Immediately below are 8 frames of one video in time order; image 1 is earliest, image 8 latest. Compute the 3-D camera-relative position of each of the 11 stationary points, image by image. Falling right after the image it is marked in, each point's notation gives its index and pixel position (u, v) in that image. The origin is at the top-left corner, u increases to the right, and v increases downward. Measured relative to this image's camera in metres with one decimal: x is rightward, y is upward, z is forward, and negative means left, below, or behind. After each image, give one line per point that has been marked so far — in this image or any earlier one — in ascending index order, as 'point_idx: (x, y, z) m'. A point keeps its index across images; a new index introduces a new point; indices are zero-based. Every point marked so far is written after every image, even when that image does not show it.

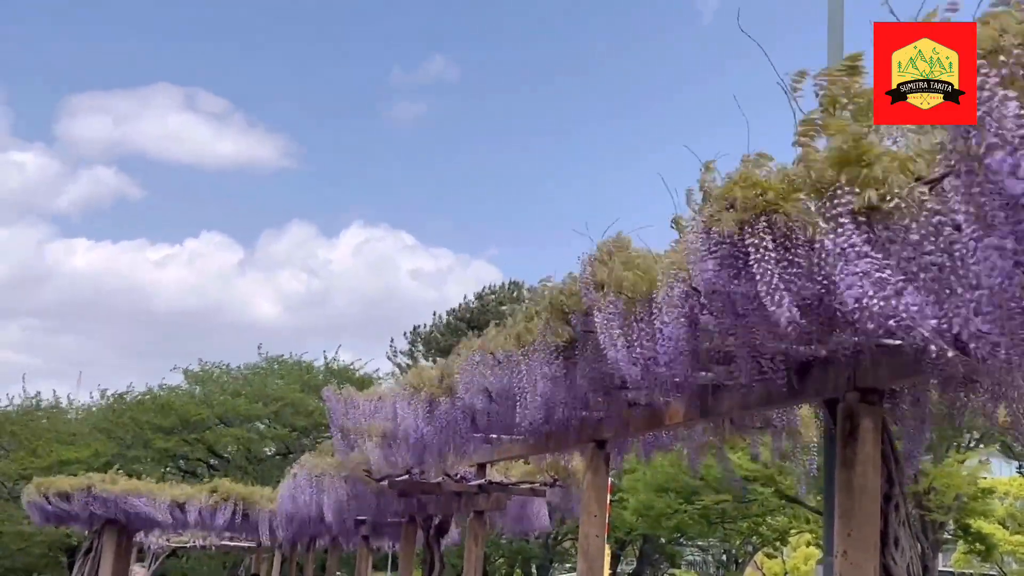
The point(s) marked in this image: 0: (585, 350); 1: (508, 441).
0: (+0.3, -0.3, +5.3) m
1: (0.0, -0.7, +6.5) m
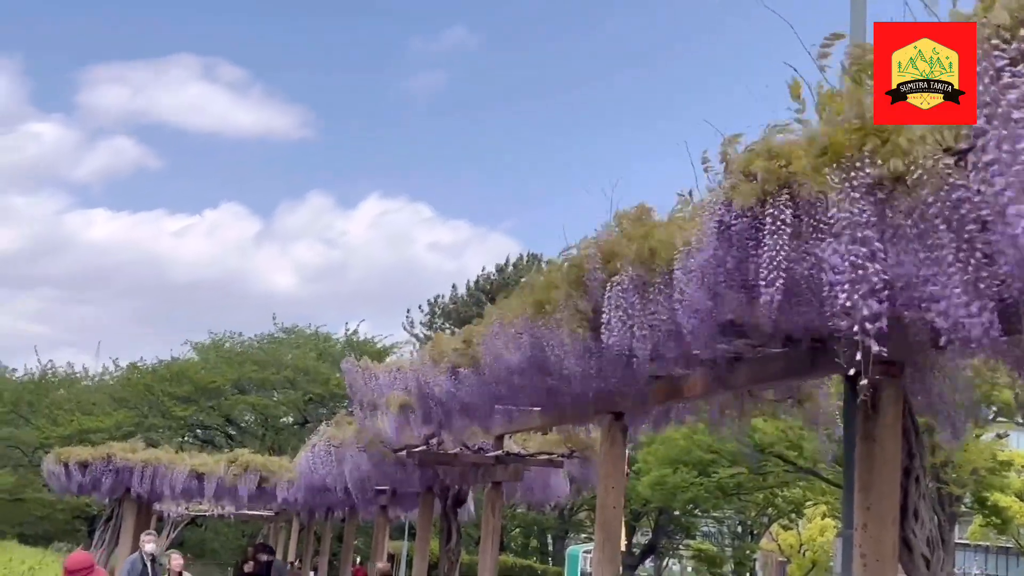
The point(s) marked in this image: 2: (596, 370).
0: (+0.4, -0.1, +5.3) m
1: (+0.1, -0.6, +6.5) m
2: (+0.3, -0.3, +5.5) m
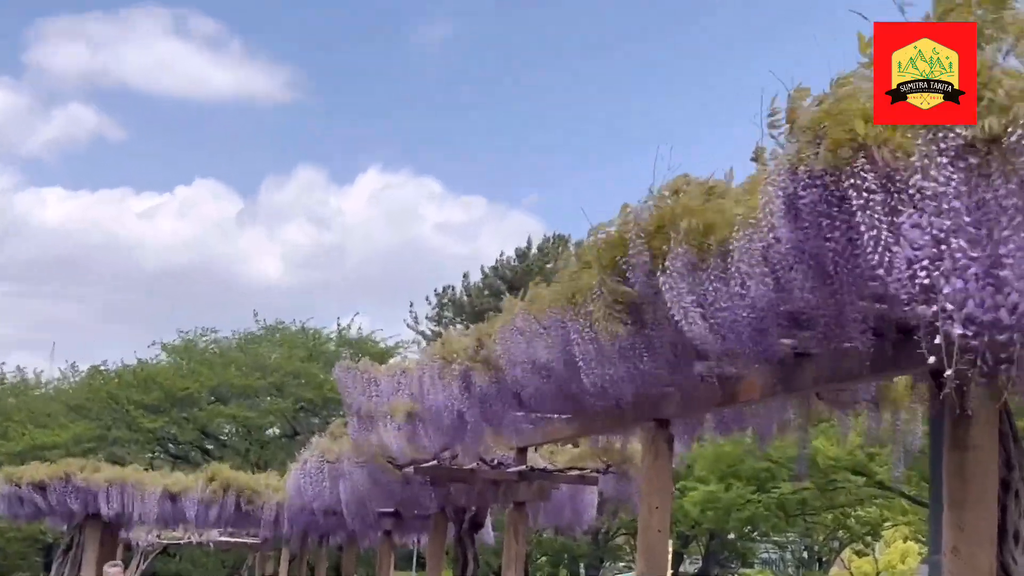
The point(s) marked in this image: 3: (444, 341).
0: (+0.4, -0.1, +4.5) m
1: (+0.2, -0.6, +5.7) m
2: (+0.4, -0.3, +4.7) m
3: (-0.3, -0.2, +5.9) m
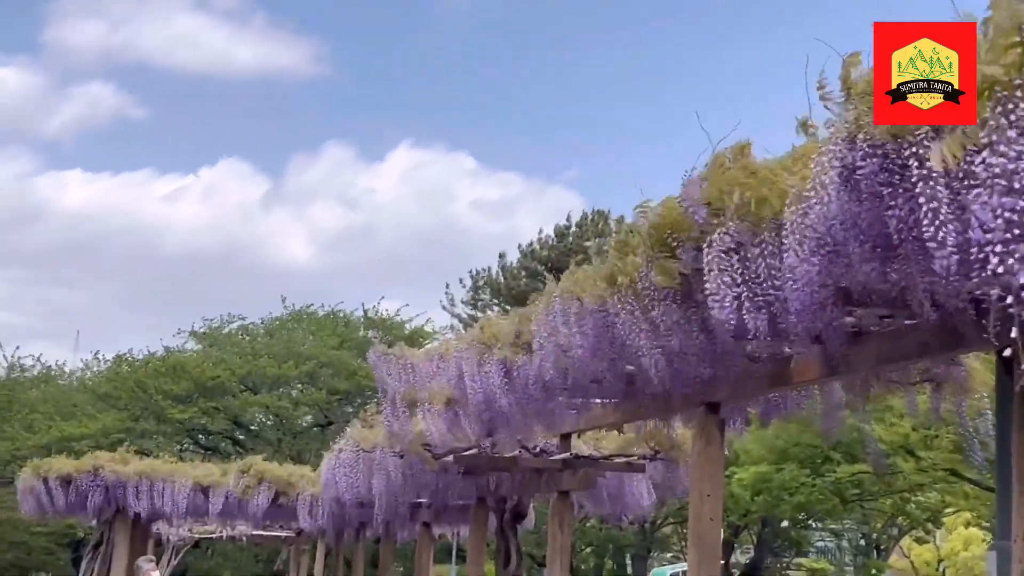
0: (+0.6, 0.0, +4.3) m
1: (+0.3, -0.5, +5.5) m
2: (+0.6, -0.2, +4.5) m
3: (-0.1, -0.2, +5.7) m
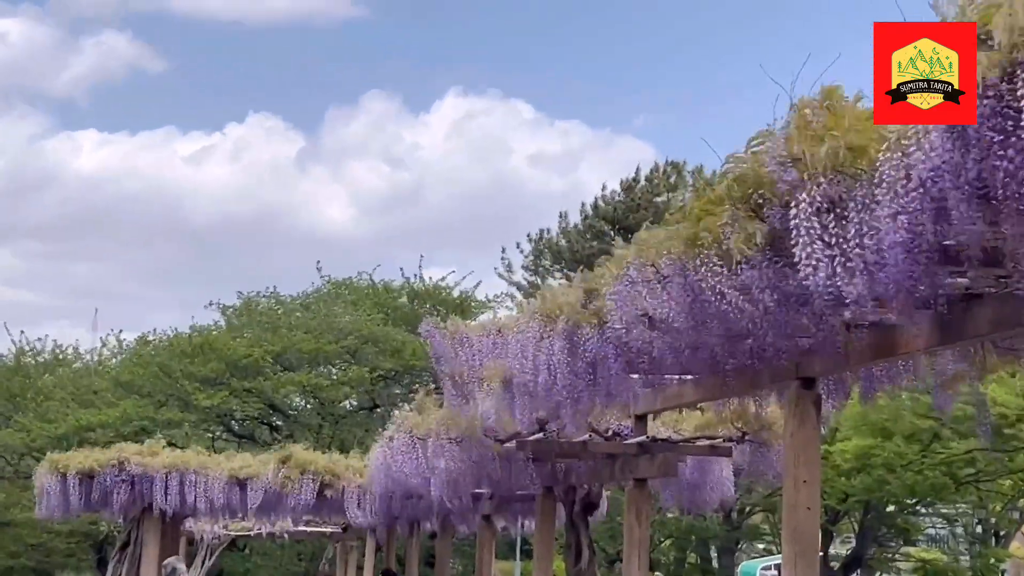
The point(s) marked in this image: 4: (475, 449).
0: (+0.7, +0.1, +3.8) m
1: (+0.6, -0.3, +5.0) m
2: (+0.8, -0.1, +4.0) m
3: (+0.1, 0.0, +5.2) m
4: (-0.2, -0.9, +7.4) m
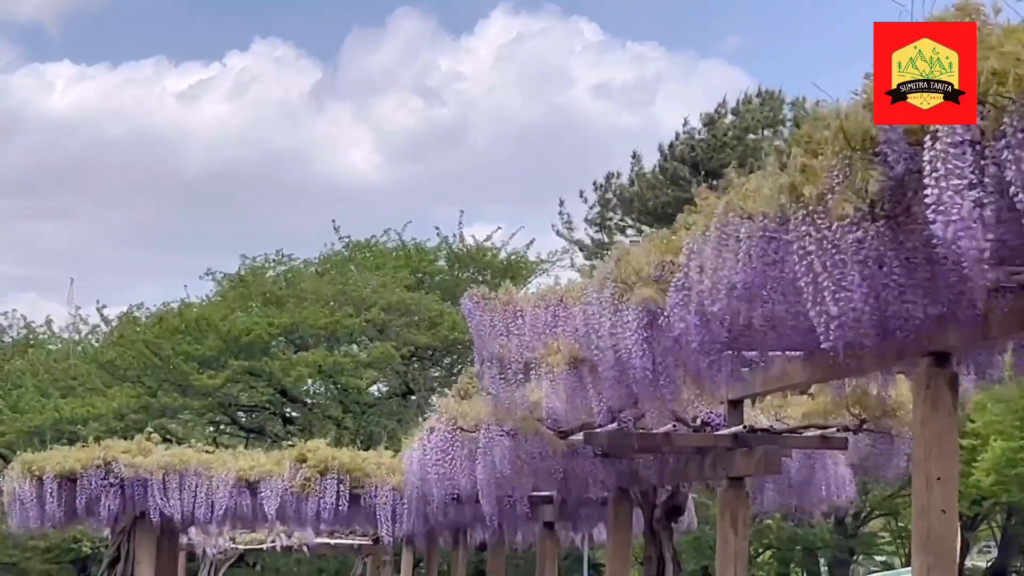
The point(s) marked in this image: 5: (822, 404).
0: (+0.9, +0.2, +3.1) m
1: (+0.8, -0.2, +4.2) m
2: (+0.9, 0.0, +3.3) m
3: (+0.3, +0.1, +4.5) m
4: (0.0, -0.7, +6.7) m
5: (+1.1, -0.5, +5.8) m
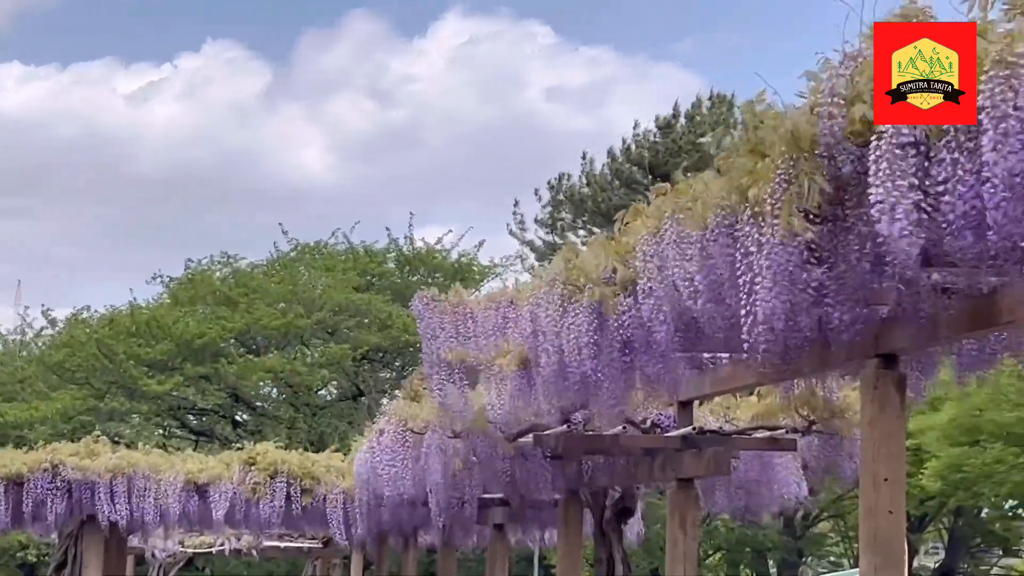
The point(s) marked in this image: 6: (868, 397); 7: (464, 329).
0: (+0.8, +0.2, +3.1) m
1: (+0.6, -0.2, +4.3) m
2: (+0.8, 0.0, +3.3) m
3: (+0.1, +0.1, +4.5) m
4: (-0.2, -0.8, +6.7) m
5: (+0.9, -0.5, +5.8) m
6: (+0.9, -0.3, +3.3) m
7: (-0.2, -0.2, +5.9) m
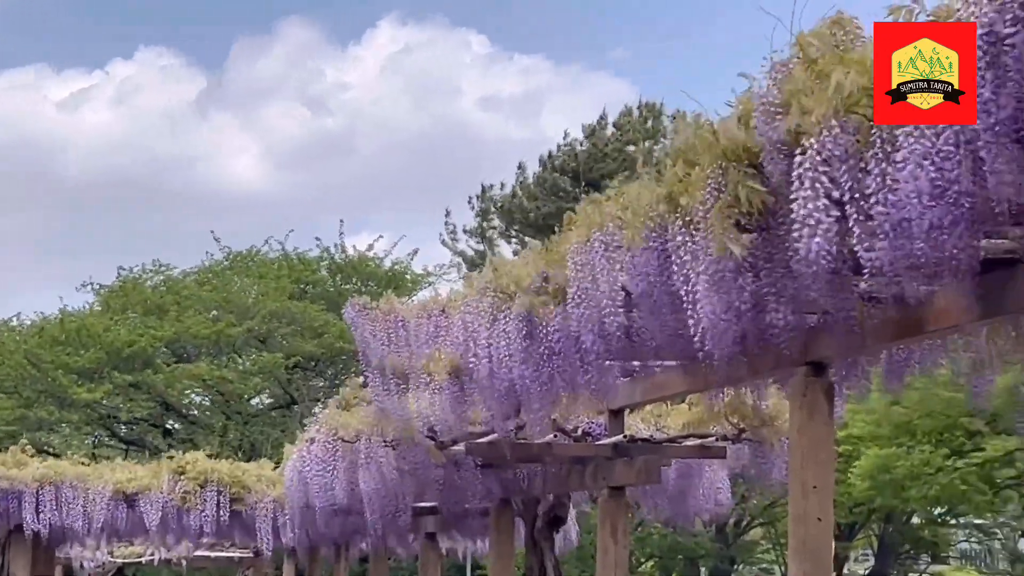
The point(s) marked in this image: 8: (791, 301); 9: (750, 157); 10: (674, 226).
0: (+0.6, +0.2, +3.1) m
1: (+0.4, -0.3, +4.3) m
2: (+0.6, 0.0, +3.3) m
3: (-0.1, 0.0, +4.5) m
4: (-0.5, -0.8, +6.7) m
5: (+0.7, -0.5, +5.8) m
6: (+0.7, -0.3, +3.4) m
7: (-0.5, -0.2, +5.9) m
8: (+0.7, 0.0, +3.3) m
9: (+0.5, +0.3, +3.0) m
10: (+0.4, +0.2, +3.4) m
